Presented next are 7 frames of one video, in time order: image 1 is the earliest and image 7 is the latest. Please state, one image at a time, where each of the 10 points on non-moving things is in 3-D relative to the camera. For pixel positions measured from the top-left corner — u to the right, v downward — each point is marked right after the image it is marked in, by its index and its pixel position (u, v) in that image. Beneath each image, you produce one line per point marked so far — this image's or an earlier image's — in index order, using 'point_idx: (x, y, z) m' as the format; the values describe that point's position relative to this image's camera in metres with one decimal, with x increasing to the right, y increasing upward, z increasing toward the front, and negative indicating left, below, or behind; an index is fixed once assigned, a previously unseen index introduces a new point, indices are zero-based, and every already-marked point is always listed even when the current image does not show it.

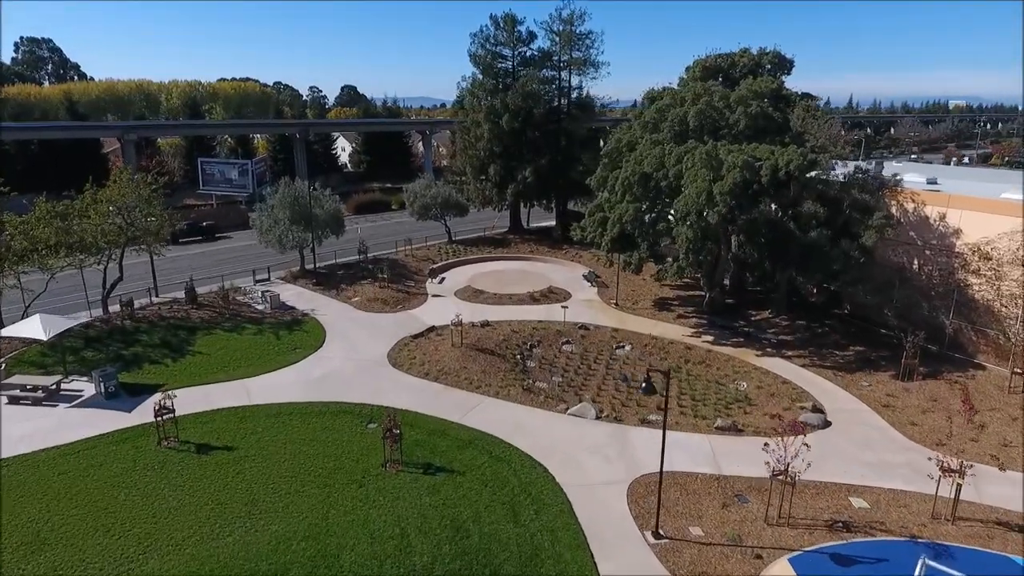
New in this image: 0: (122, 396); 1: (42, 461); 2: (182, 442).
0: (-11.9, -3.3, +19.2) m
1: (-11.7, -4.3, +15.5) m
2: (-8.8, -4.1, +16.8) m
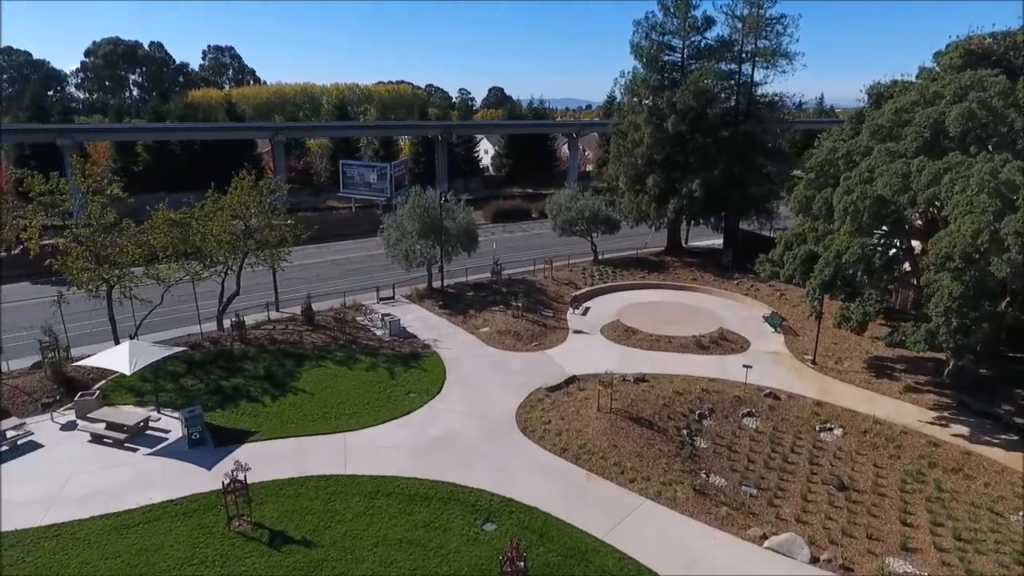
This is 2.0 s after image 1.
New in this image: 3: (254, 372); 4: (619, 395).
0: (-7.8, -4.0, +16.2) m
1: (-8.5, -5.0, +12.7) m
2: (-5.4, -5.0, +13.3) m
3: (-8.2, -2.6, +19.9) m
4: (+3.3, -3.4, +19.6) m
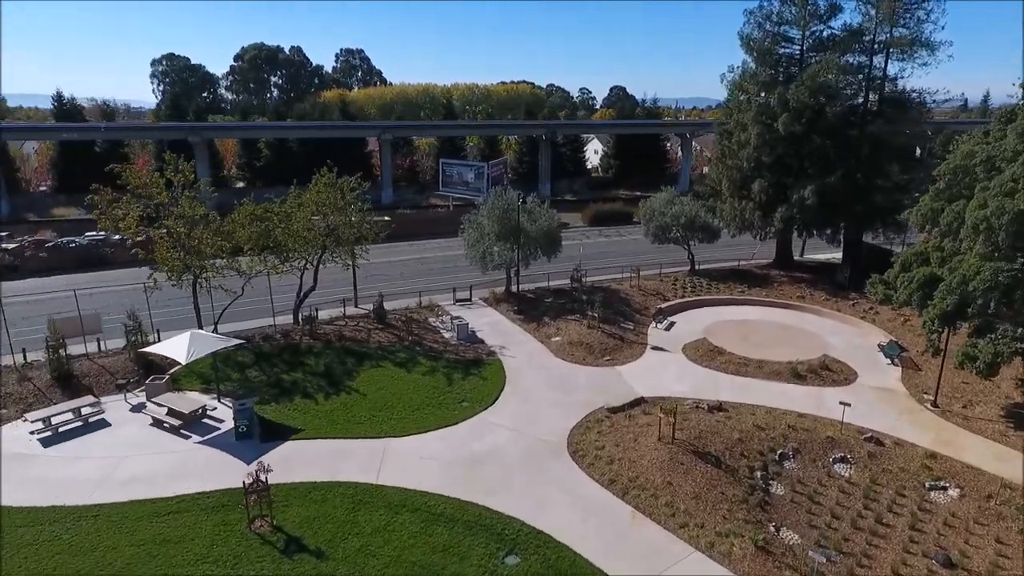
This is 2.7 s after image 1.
0: (-6.7, -3.9, +16.4) m
1: (-8.1, -4.9, +13.0) m
2: (-4.9, -5.0, +13.0) m
3: (-6.3, -2.5, +20.1) m
4: (+4.9, -3.8, +17.6) m
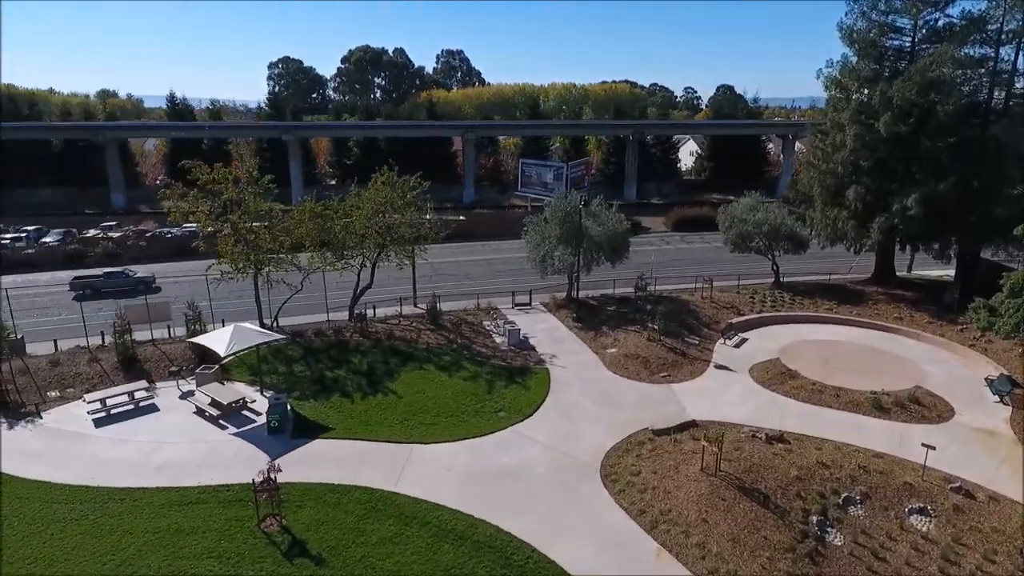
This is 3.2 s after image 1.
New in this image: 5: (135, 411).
0: (-5.9, -3.8, +16.5) m
1: (-7.8, -4.7, +13.4) m
2: (-4.7, -5.0, +12.9) m
3: (-4.9, -2.5, +20.1) m
4: (+5.7, -4.2, +15.9) m
5: (-10.3, -3.4, +17.1) m
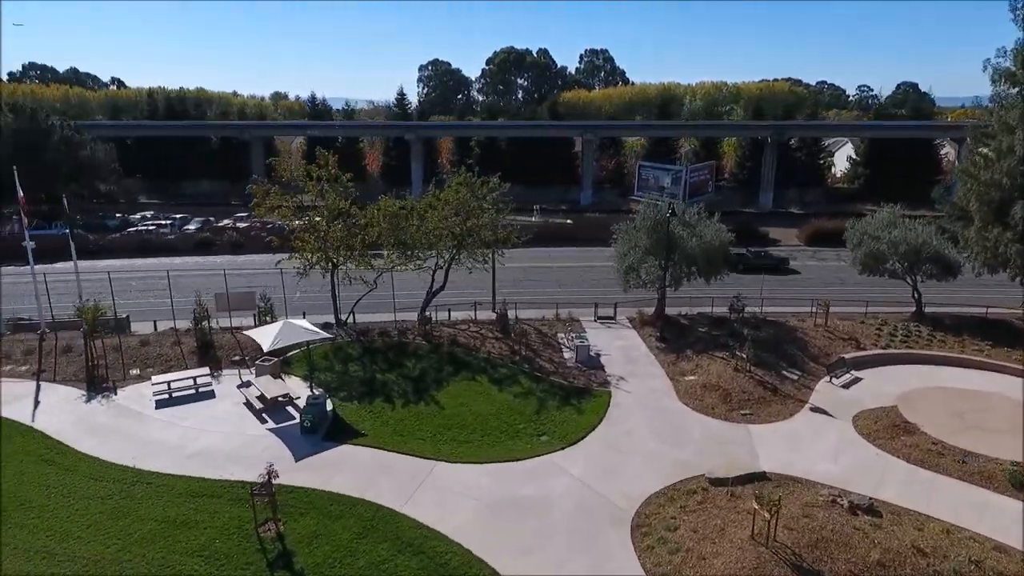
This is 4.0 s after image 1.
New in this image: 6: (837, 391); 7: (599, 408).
0: (-5.0, -3.8, +16.4) m
1: (-7.6, -4.5, +13.8) m
2: (-4.7, -5.0, +12.6) m
3: (-3.2, -2.6, +19.6) m
4: (+6.2, -4.9, +13.2) m
5: (-9.1, -3.1, +18.0) m
6: (+10.1, -3.2, +19.5) m
7: (+2.6, -3.5, +18.3) m
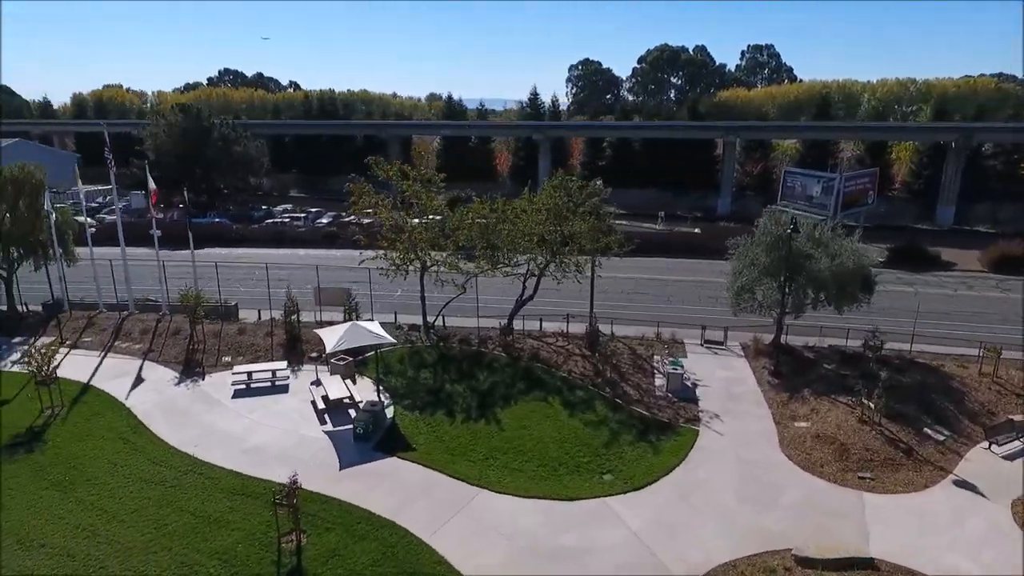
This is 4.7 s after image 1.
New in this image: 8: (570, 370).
0: (-3.5, -3.9, +15.8) m
1: (-6.7, -4.4, +13.9) m
2: (-4.2, -5.1, +12.1) m
3: (-0.9, -2.8, +18.6) m
4: (+6.5, -5.7, +10.2) m
5: (-7.1, -2.9, +18.3) m
6: (+11.9, -4.3, +15.4) m
7: (+4.3, -4.1, +16.0) m
8: (+1.8, -2.5, +19.6) m
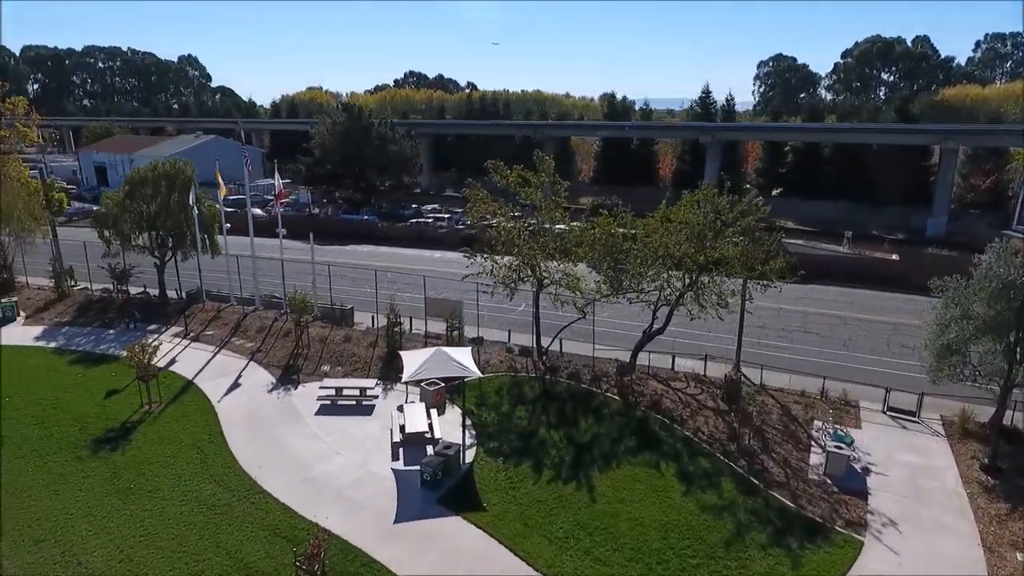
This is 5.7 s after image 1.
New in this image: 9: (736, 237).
0: (-1.6, -4.4, +13.7) m
1: (-5.2, -4.7, +12.6) m
2: (-3.3, -5.5, +10.3) m
3: (+1.8, -3.6, +15.6) m
4: (+6.5, -6.9, +5.6) m
5: (-4.2, -3.3, +17.0) m
6: (+13.1, -5.9, +9.2) m
7: (+6.0, -5.2, +11.8) m
8: (+4.7, -3.5, +15.9) m
9: (+6.6, +1.4, +18.0) m
